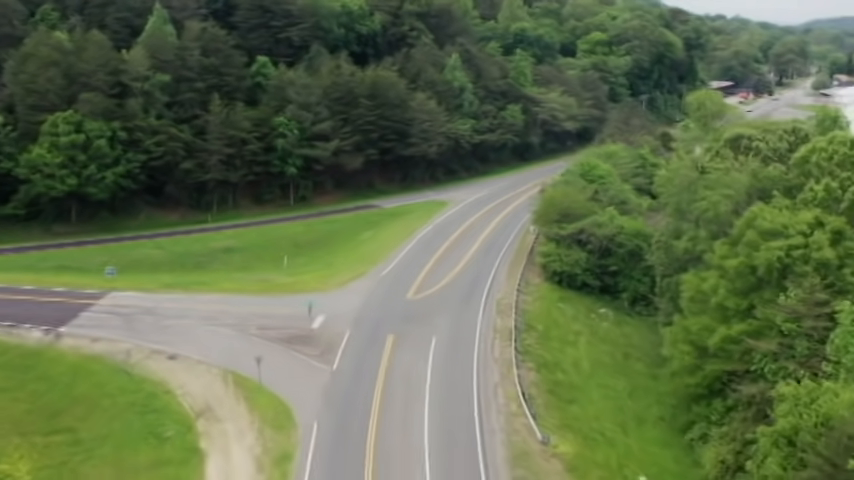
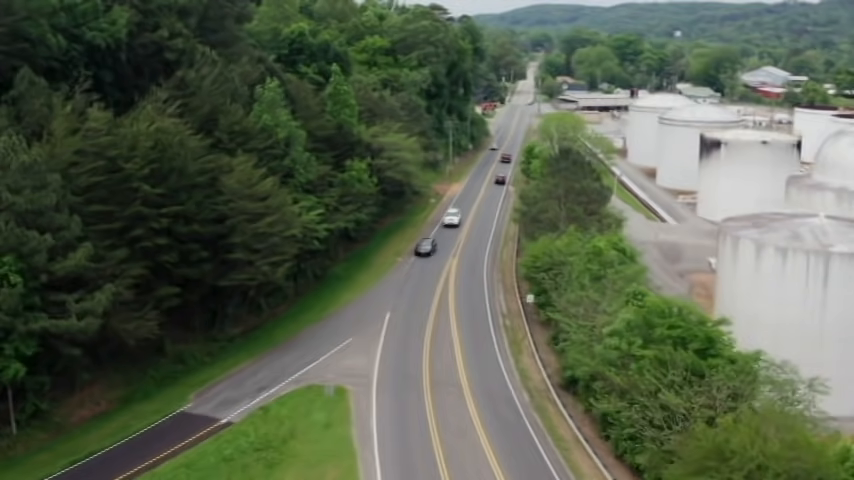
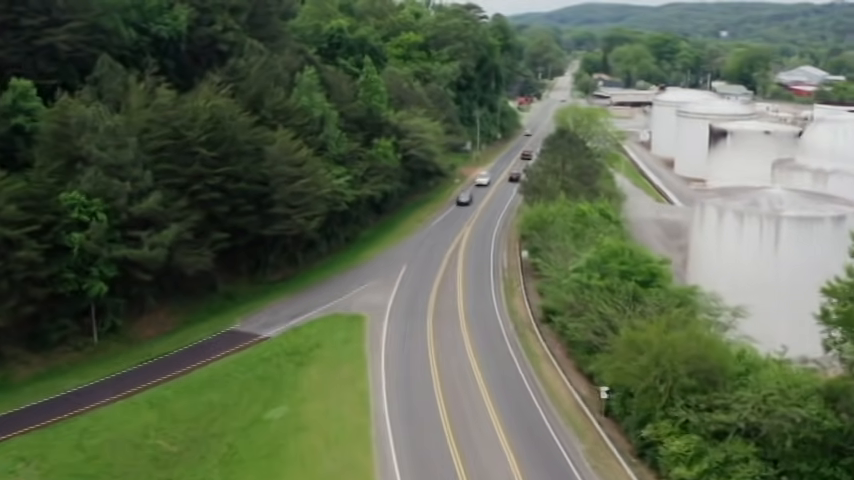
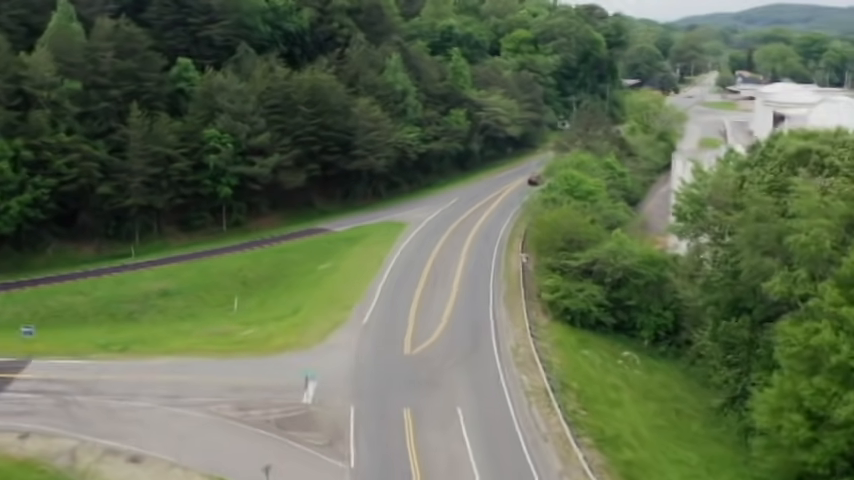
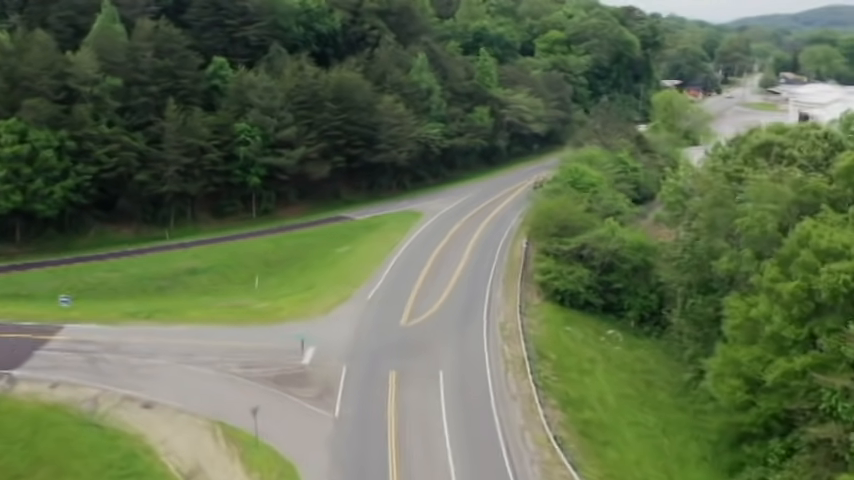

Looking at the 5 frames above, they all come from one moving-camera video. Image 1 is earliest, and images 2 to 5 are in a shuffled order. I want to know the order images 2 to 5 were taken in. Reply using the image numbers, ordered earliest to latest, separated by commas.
5, 4, 3, 2
